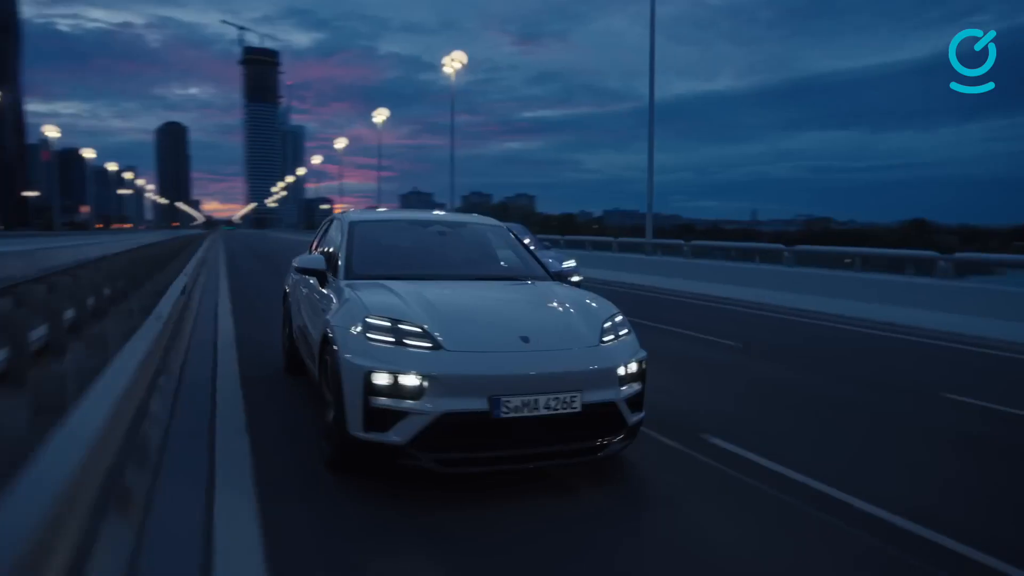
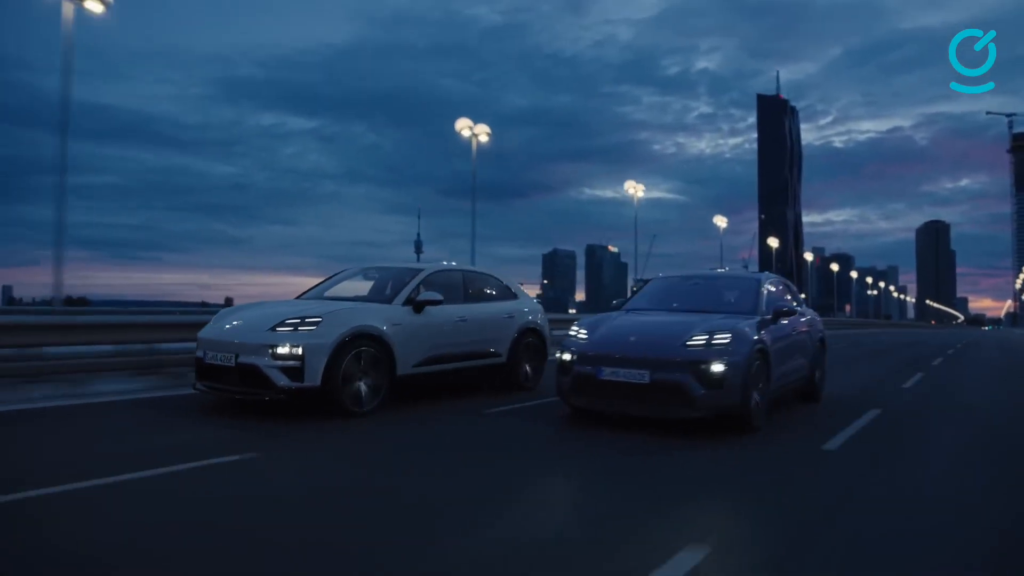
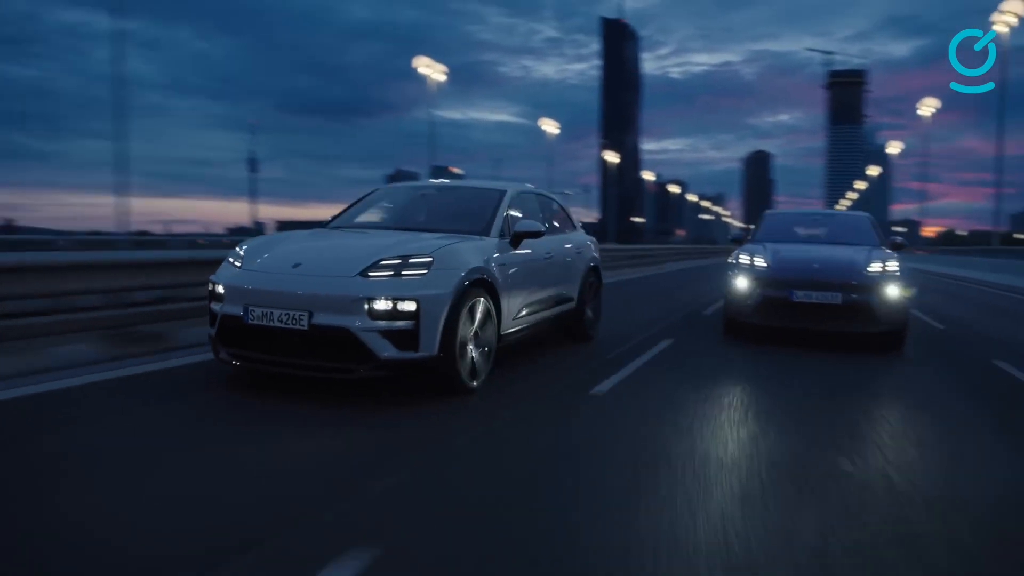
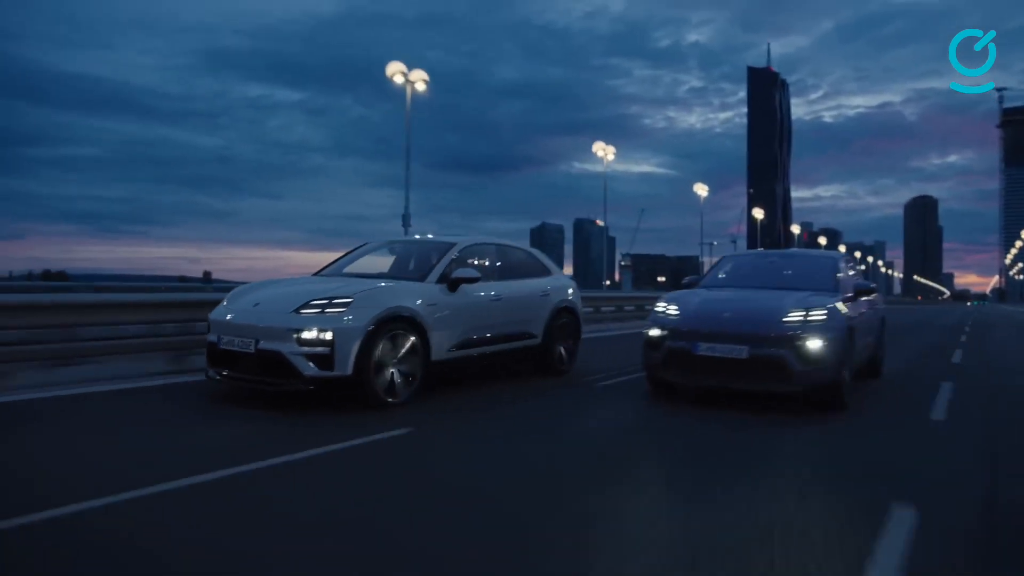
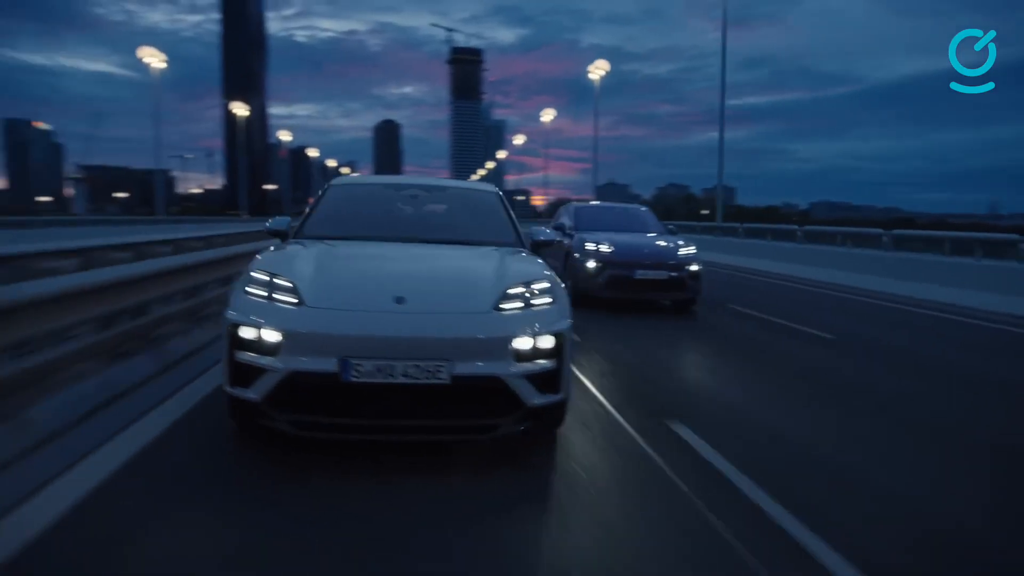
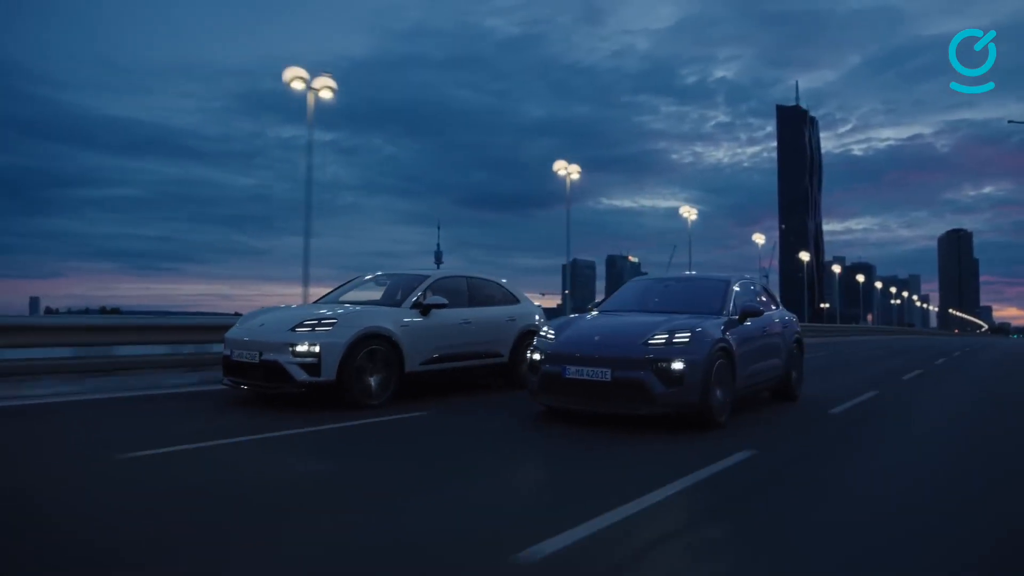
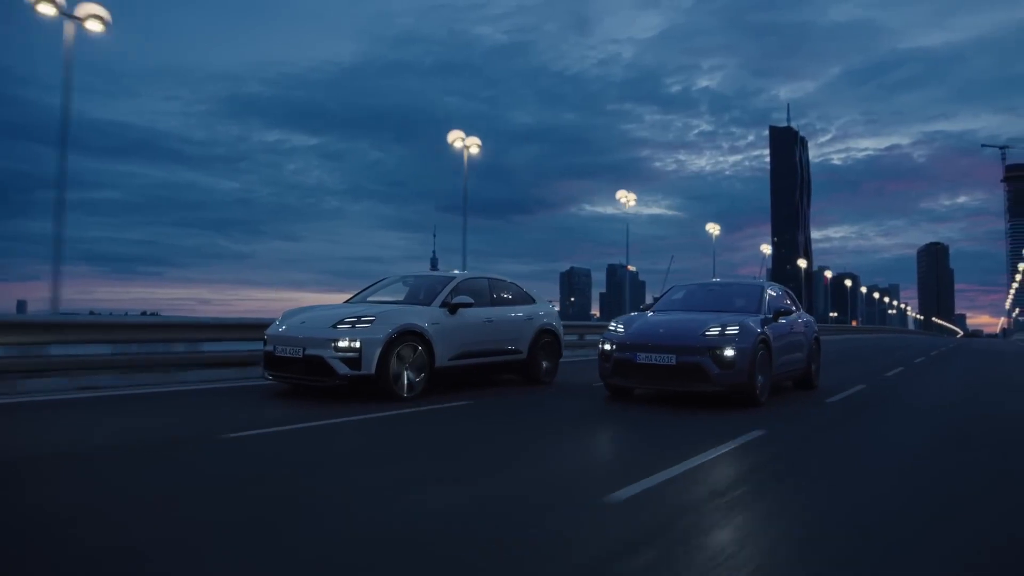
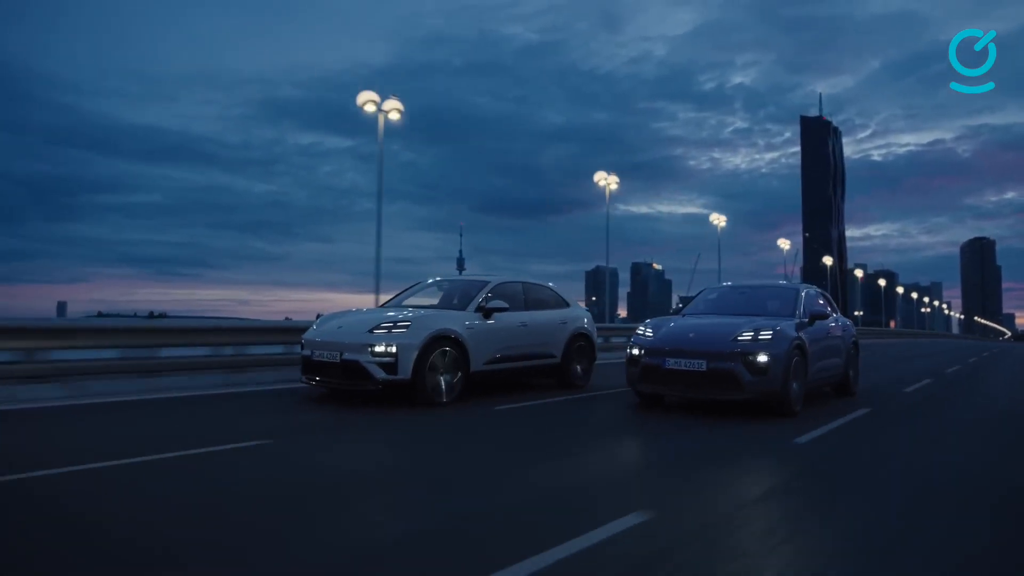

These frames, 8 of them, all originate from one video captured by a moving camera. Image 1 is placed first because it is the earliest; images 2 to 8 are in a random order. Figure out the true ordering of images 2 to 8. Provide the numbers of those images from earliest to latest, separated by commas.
5, 3, 4, 2, 6, 8, 7
